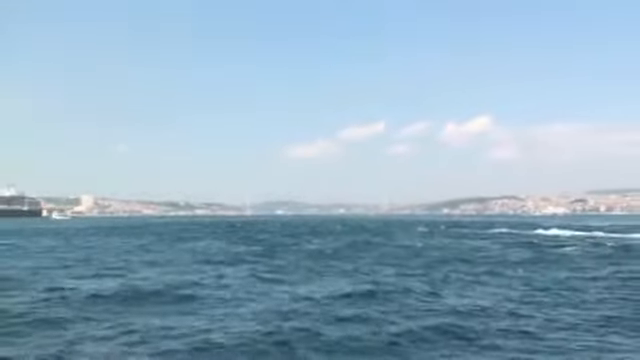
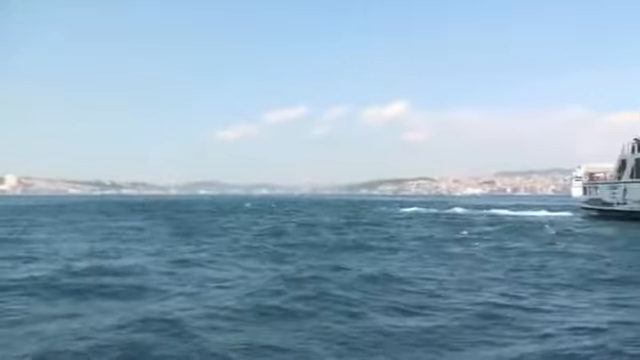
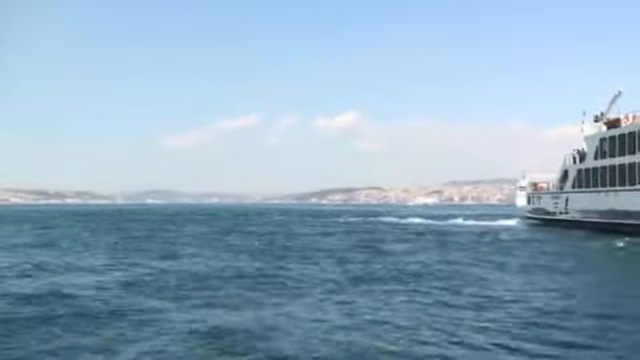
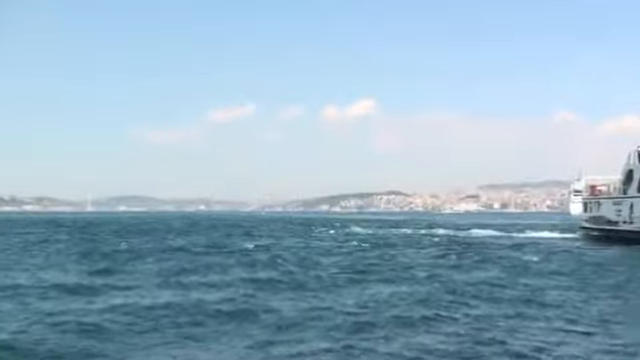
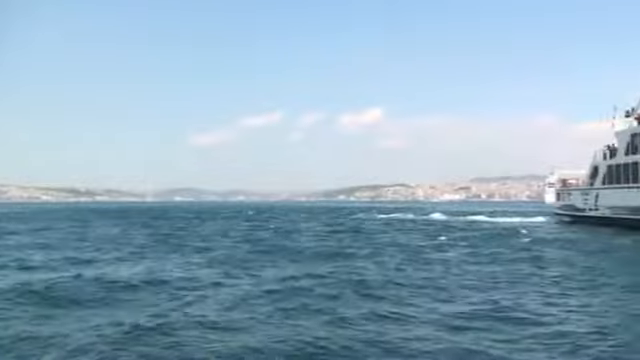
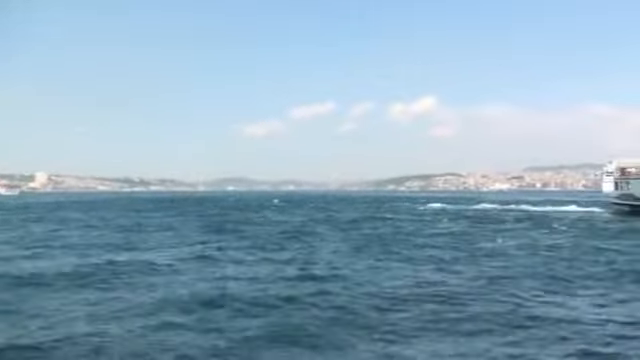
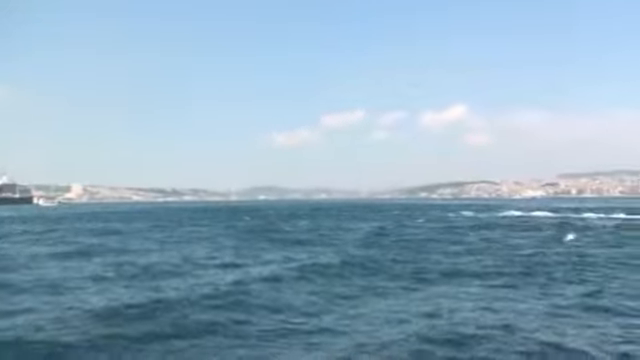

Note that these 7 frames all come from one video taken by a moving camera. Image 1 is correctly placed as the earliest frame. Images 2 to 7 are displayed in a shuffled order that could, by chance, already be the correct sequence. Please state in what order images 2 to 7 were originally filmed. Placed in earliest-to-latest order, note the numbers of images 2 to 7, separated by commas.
7, 6, 2, 5, 3, 4
